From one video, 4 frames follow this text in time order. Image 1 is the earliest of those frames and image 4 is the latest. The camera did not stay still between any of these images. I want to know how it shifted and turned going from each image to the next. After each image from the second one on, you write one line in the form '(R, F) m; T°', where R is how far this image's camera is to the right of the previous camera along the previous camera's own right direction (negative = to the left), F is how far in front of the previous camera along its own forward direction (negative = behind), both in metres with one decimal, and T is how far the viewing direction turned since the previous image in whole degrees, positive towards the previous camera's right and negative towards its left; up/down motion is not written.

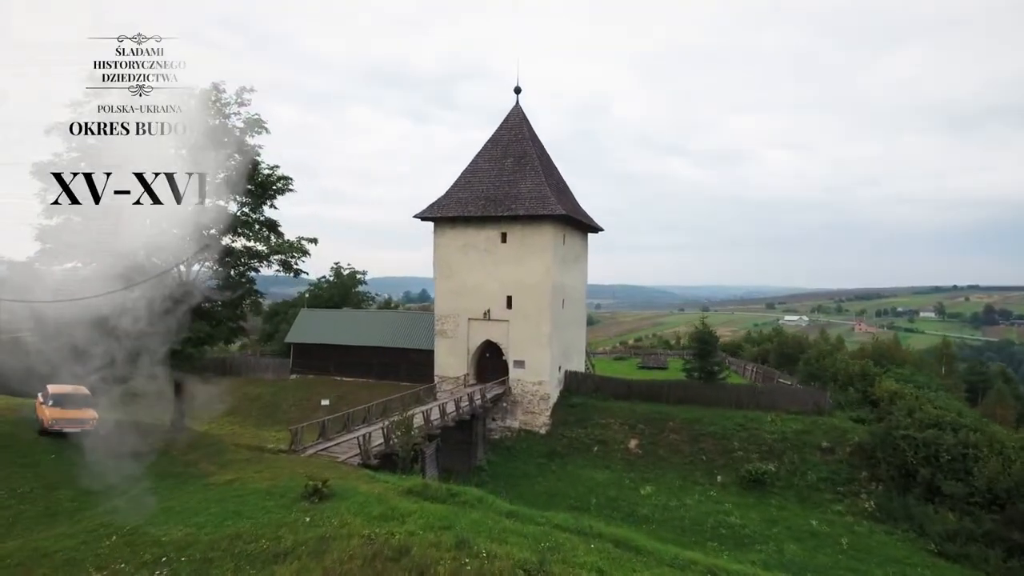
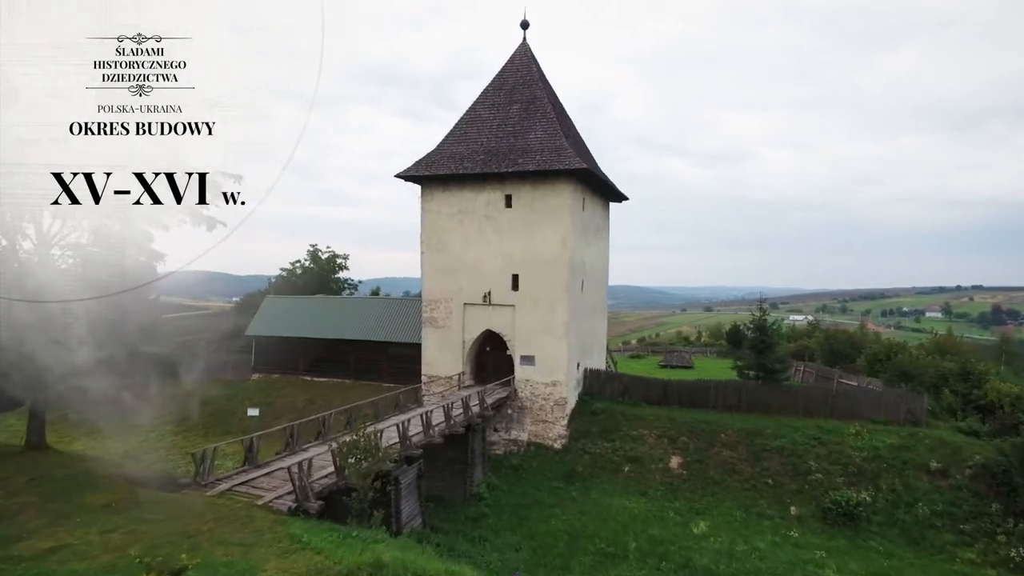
(0.0, +1.0) m; 0°
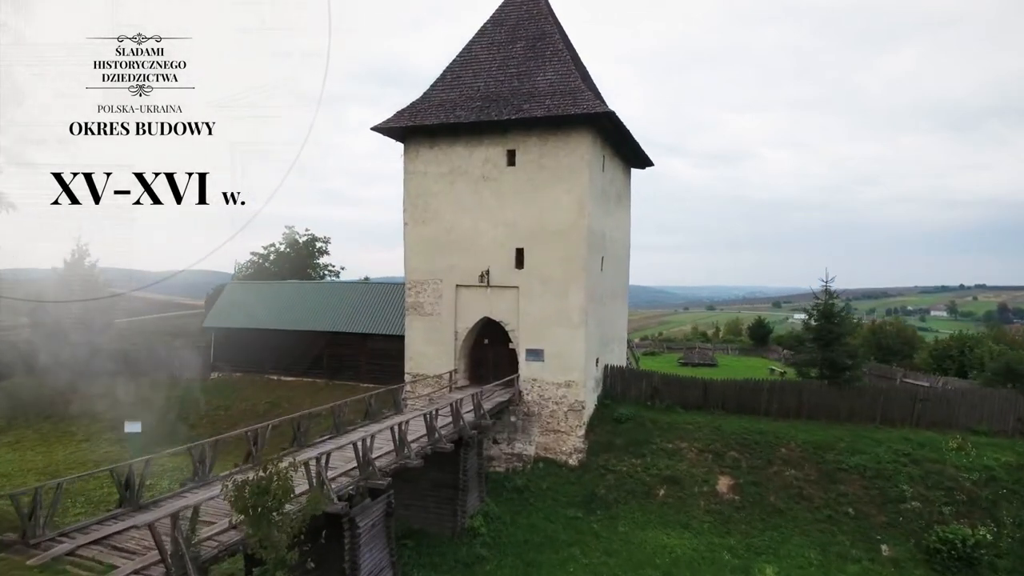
(0.0, +0.7) m; 0°
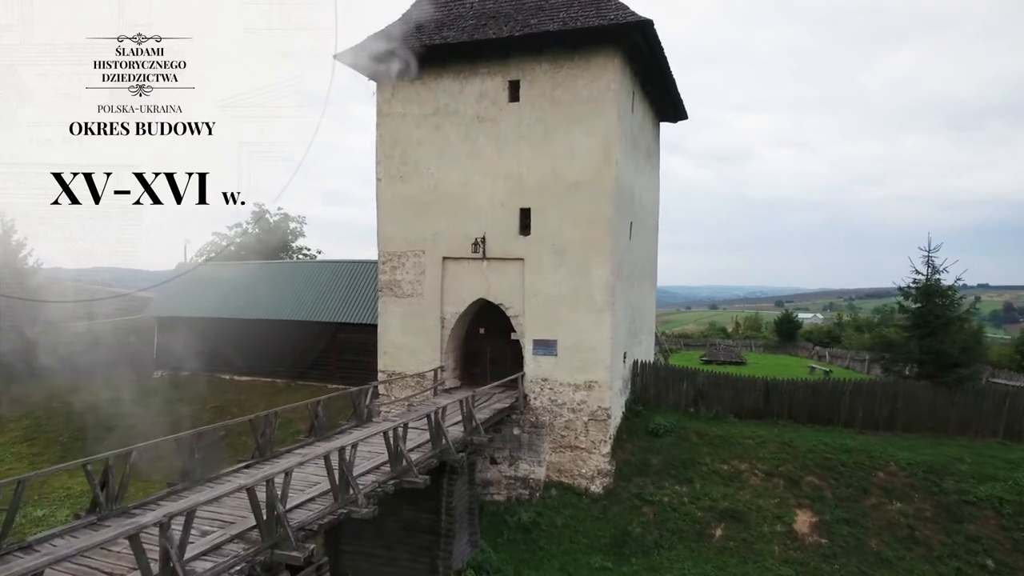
(0.0, +0.7) m; 0°
